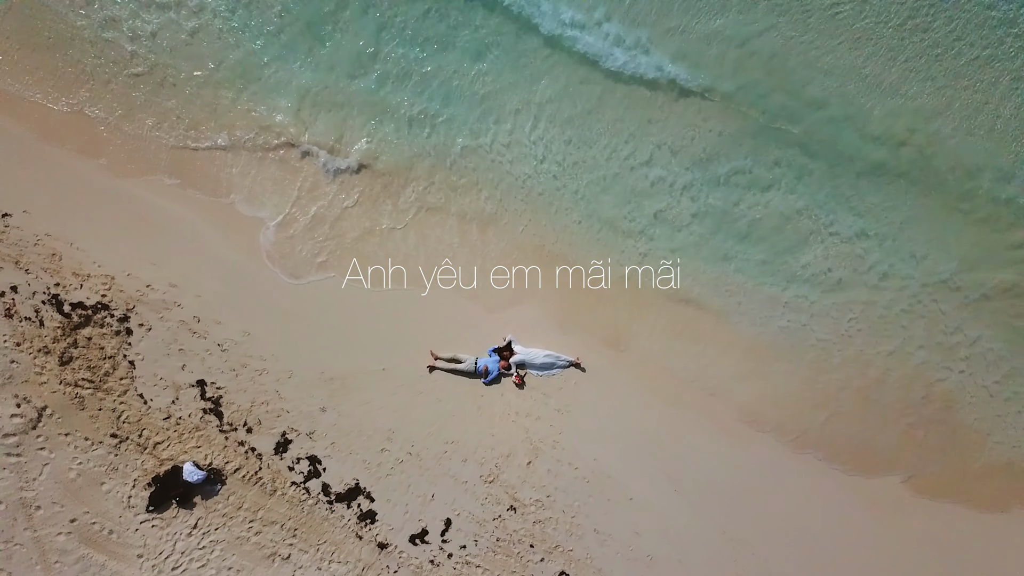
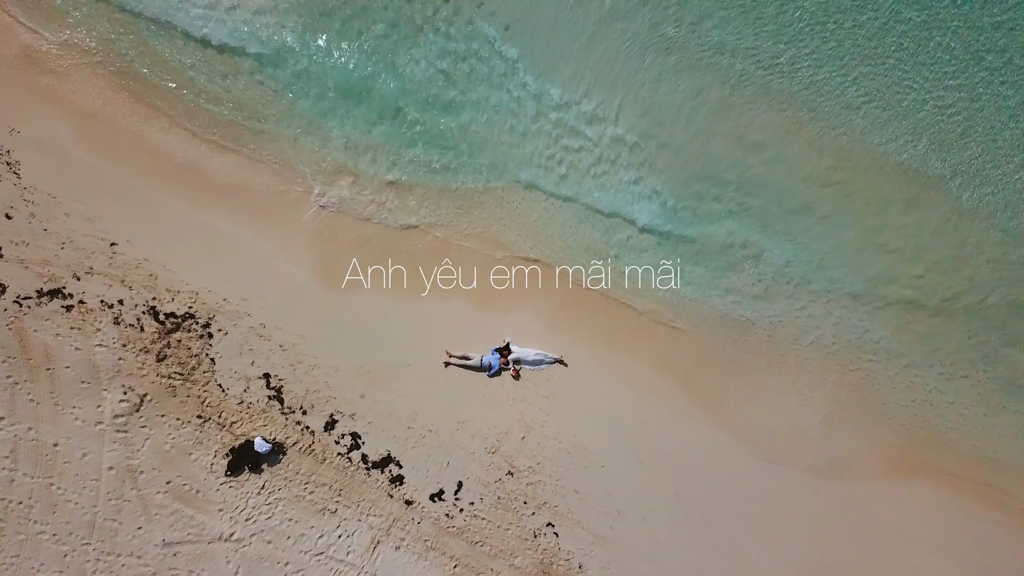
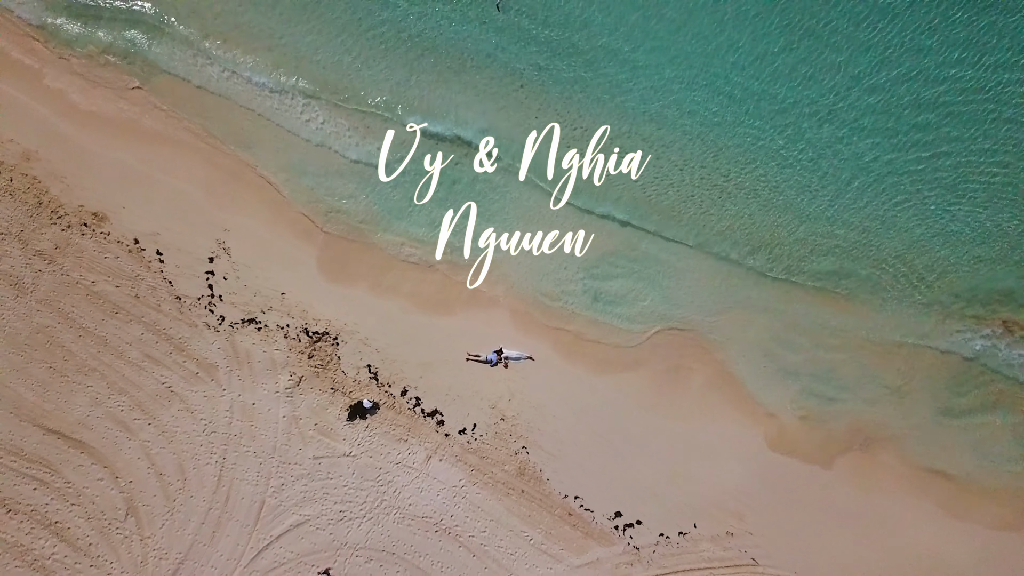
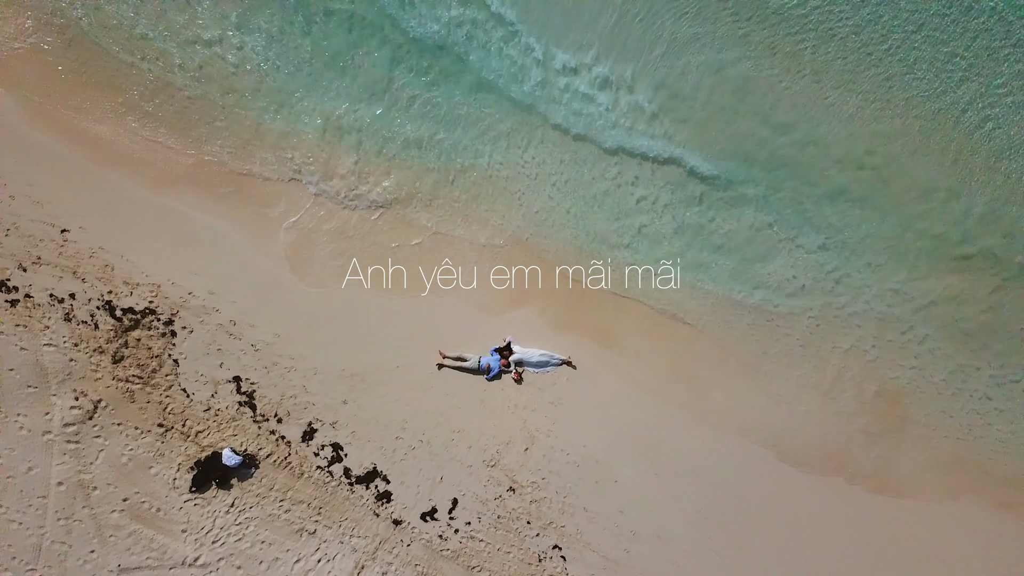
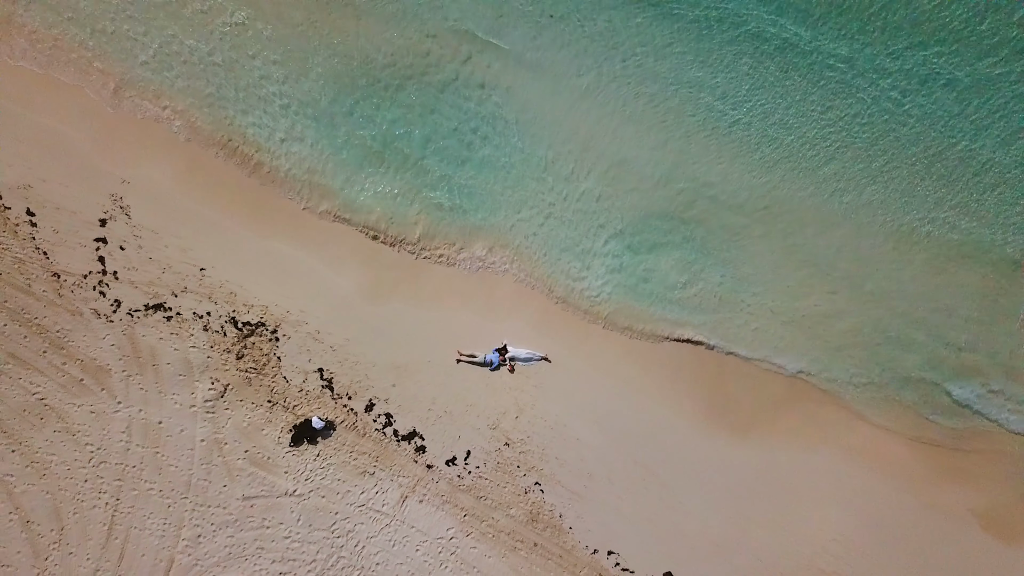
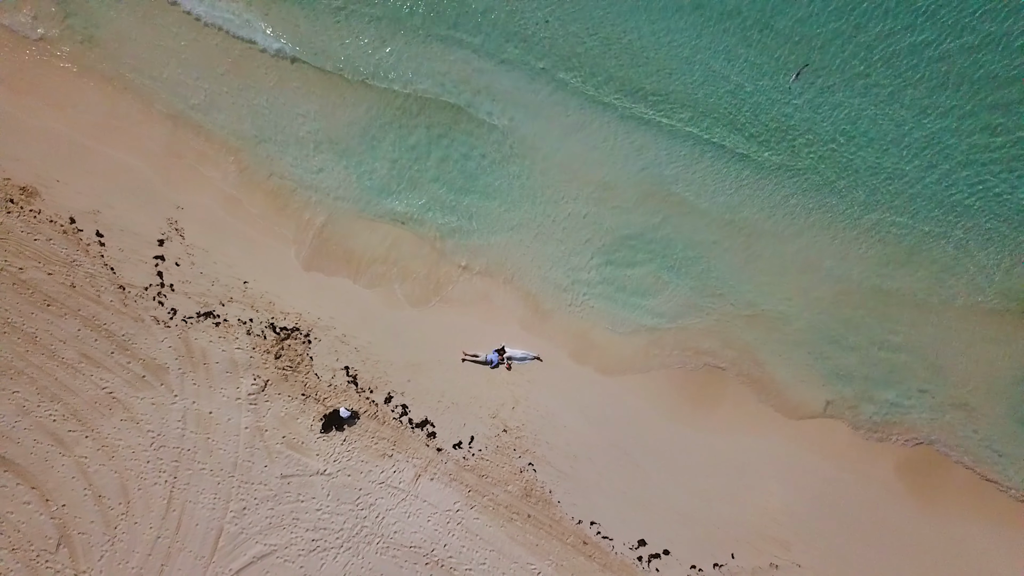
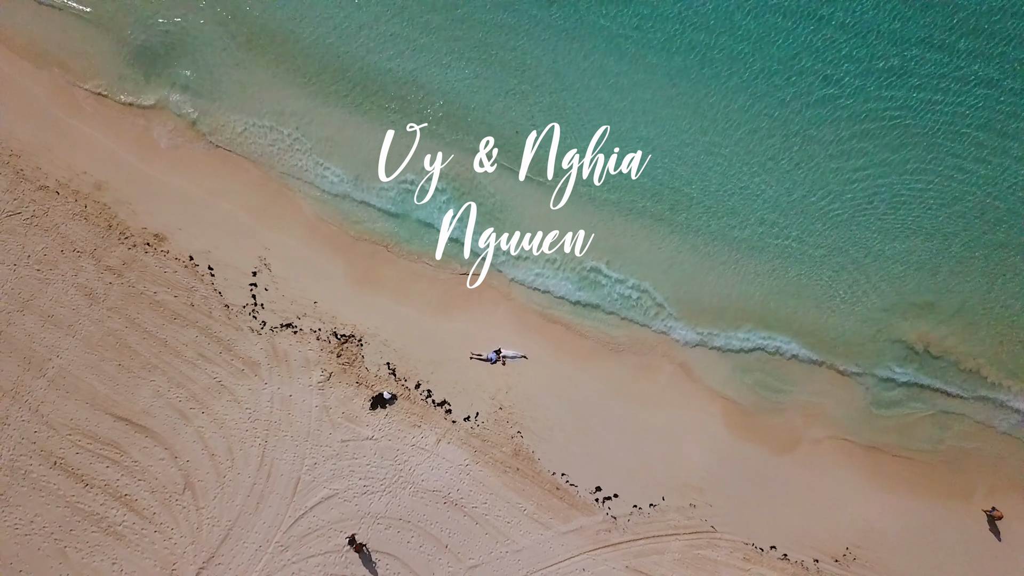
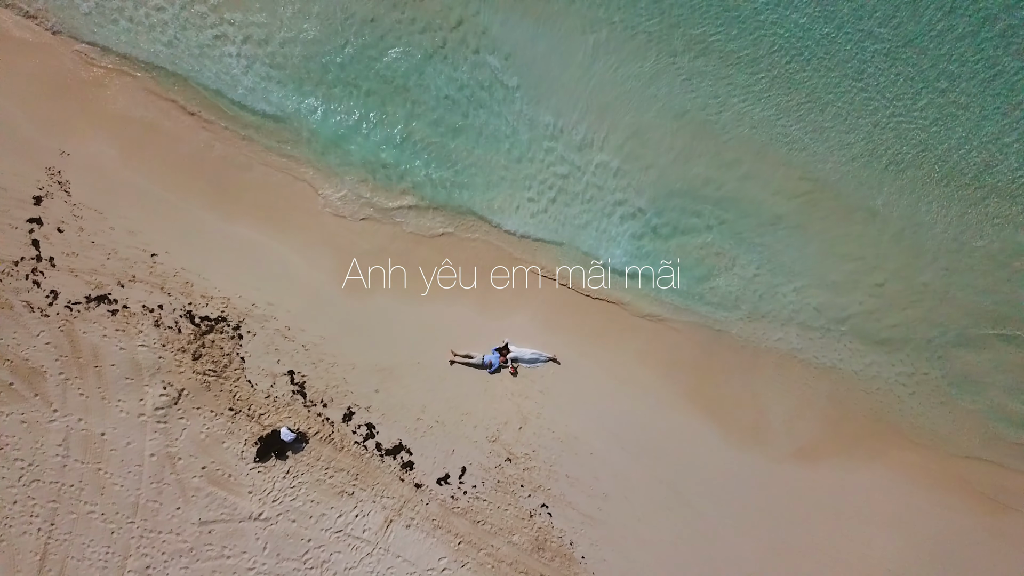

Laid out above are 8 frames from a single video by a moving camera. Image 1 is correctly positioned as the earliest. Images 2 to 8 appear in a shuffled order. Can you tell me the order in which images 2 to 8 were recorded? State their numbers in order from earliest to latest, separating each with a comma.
4, 2, 8, 5, 6, 3, 7
